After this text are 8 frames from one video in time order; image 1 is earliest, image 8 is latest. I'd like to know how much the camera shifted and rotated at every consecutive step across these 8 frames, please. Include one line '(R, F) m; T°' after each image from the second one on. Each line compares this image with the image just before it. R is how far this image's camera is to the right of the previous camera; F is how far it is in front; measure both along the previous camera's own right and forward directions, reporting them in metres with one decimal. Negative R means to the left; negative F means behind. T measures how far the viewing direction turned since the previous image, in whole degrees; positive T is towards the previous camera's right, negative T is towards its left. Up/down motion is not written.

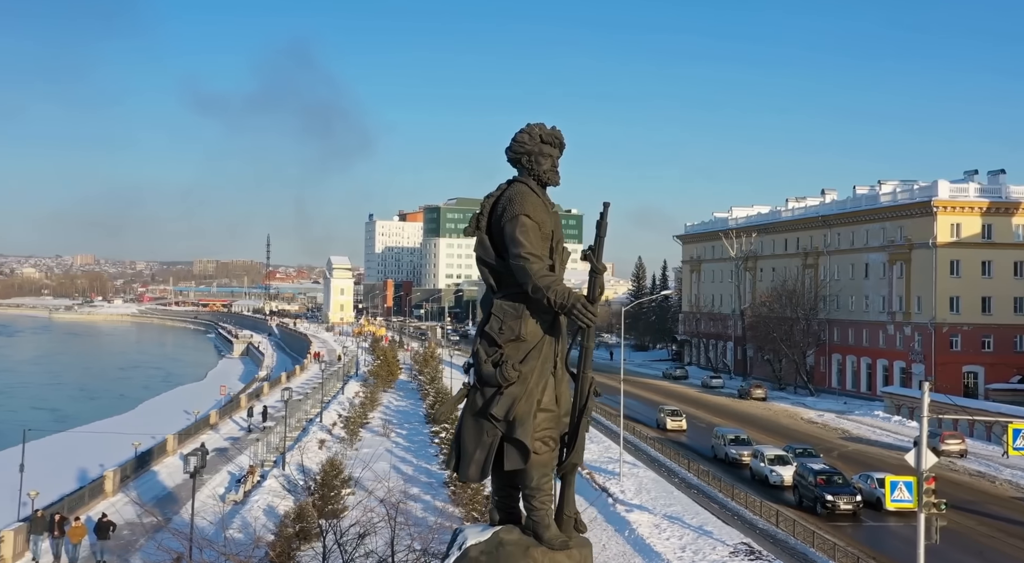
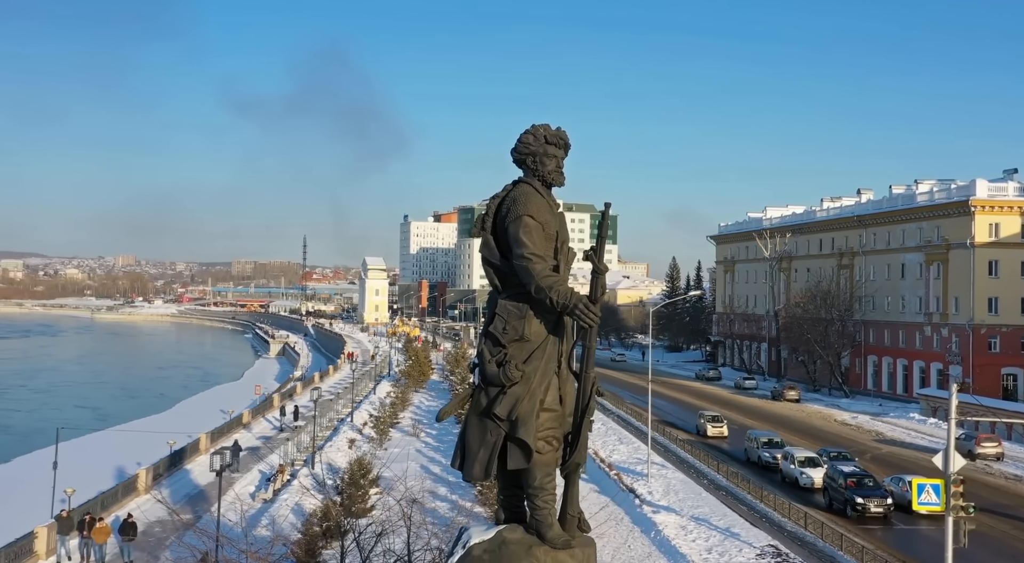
(+0.2, -0.1) m; -1°
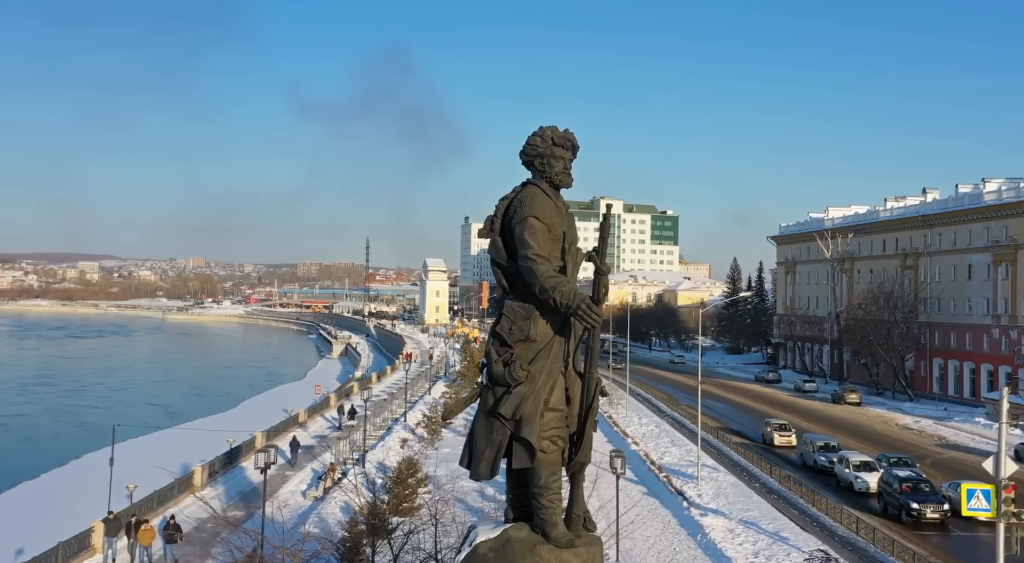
(+0.5, -0.1) m; -2°
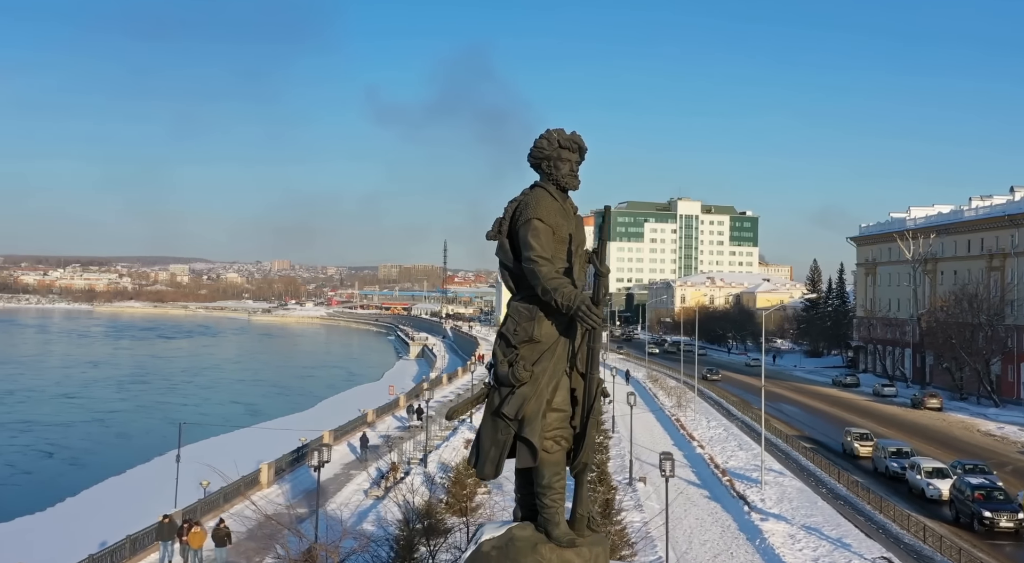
(+0.5, -0.1) m; -2°
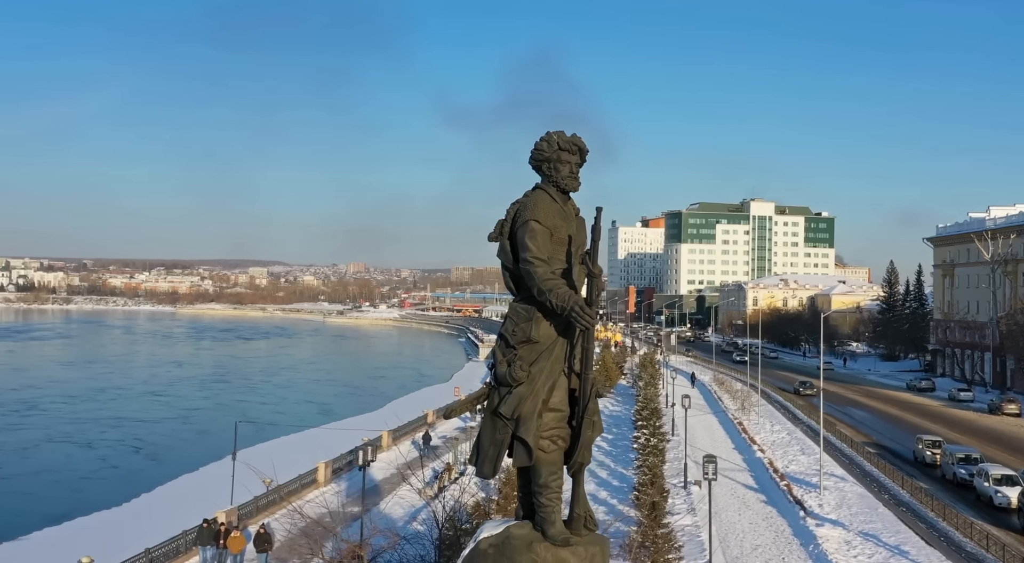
(+0.5, -0.1) m; -2°
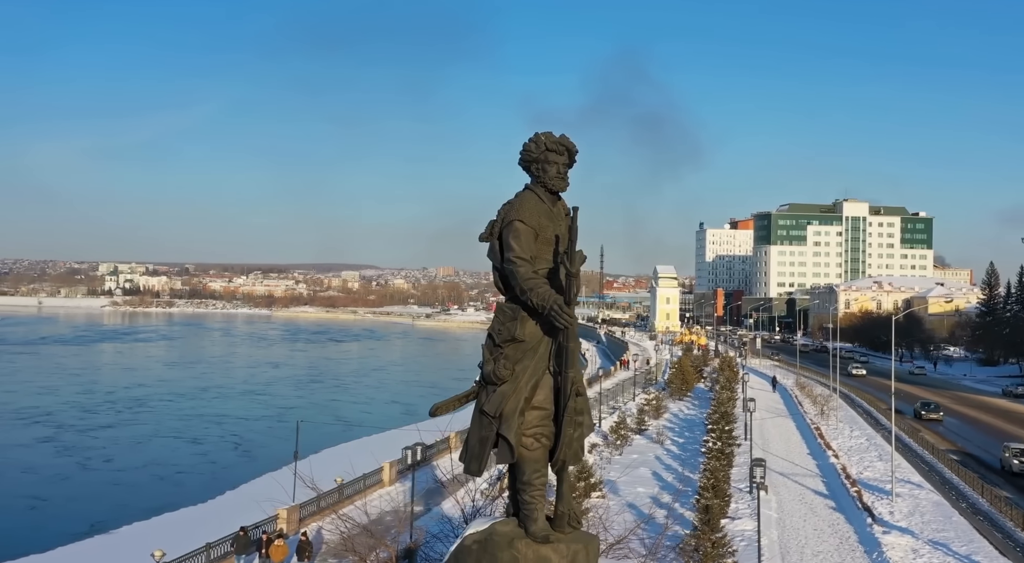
(+0.8, -0.1) m; -3°
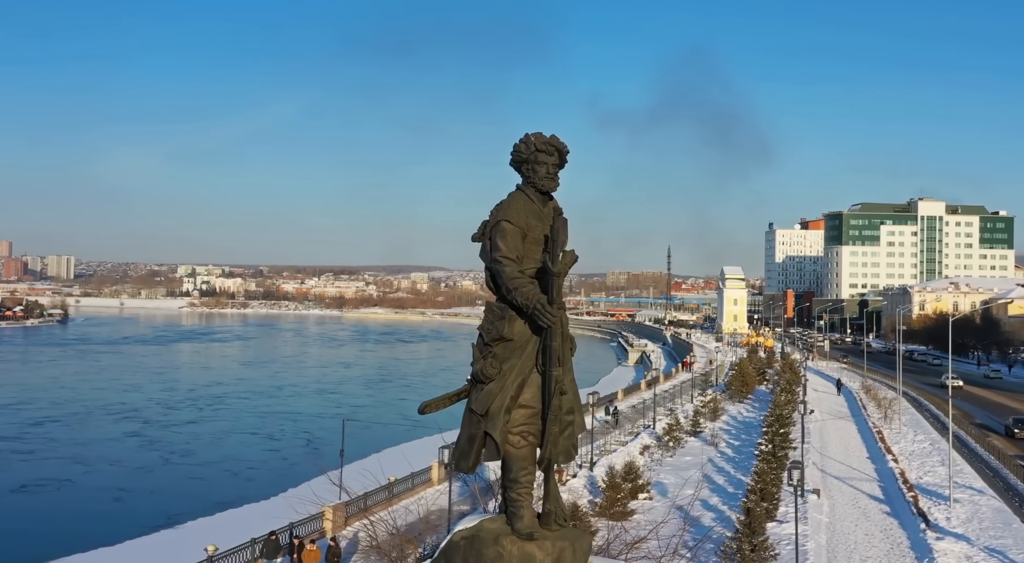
(+0.6, -0.1) m; -2°
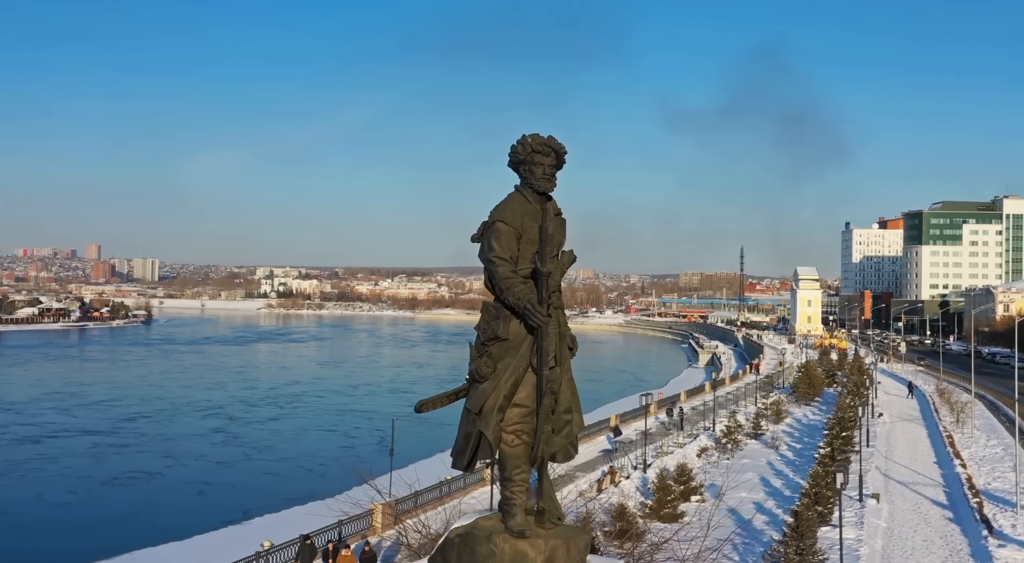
(+0.5, -0.1) m; -2°
